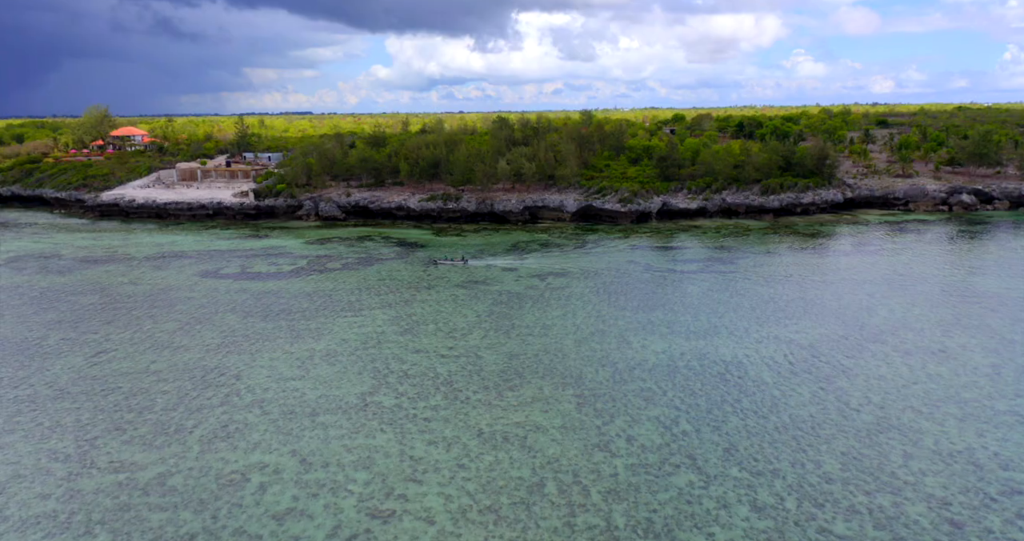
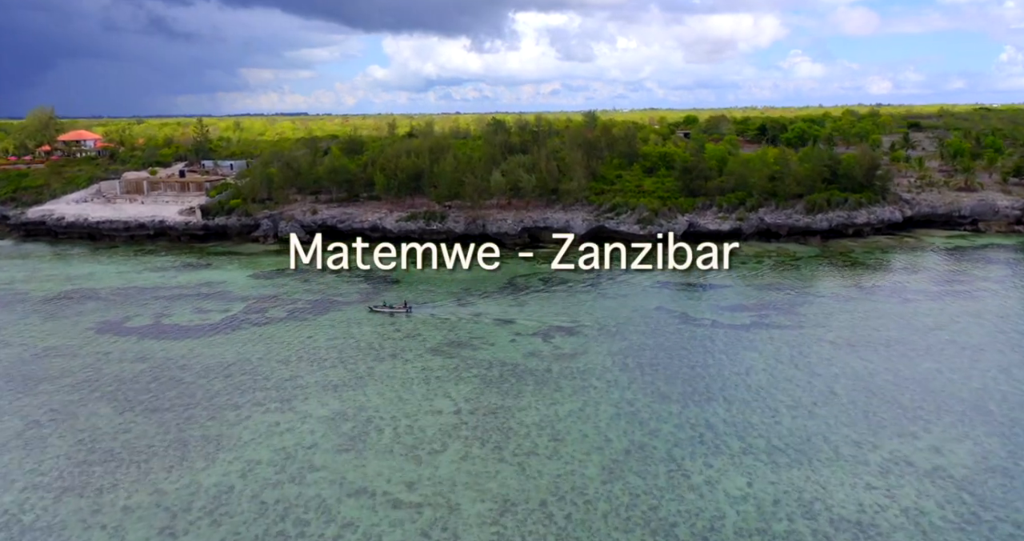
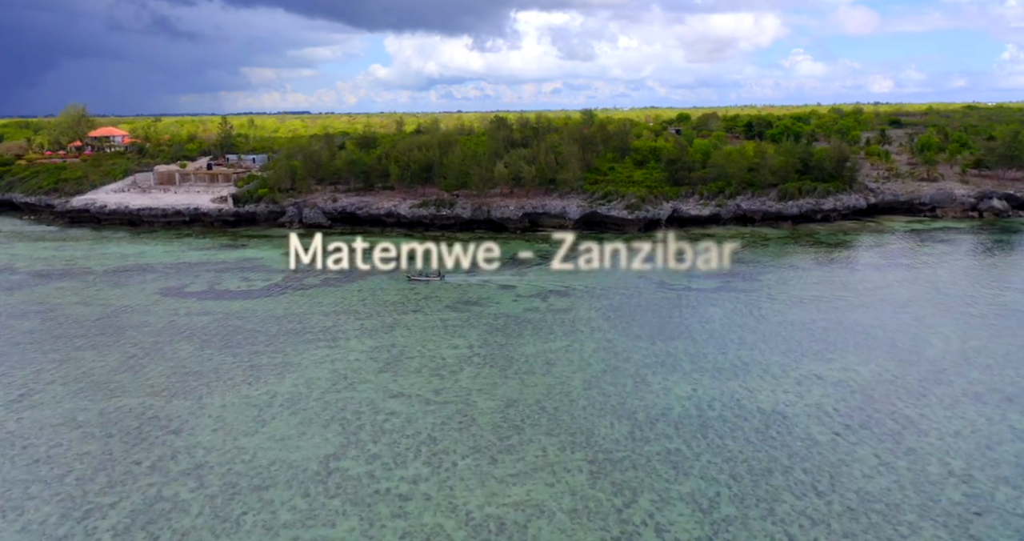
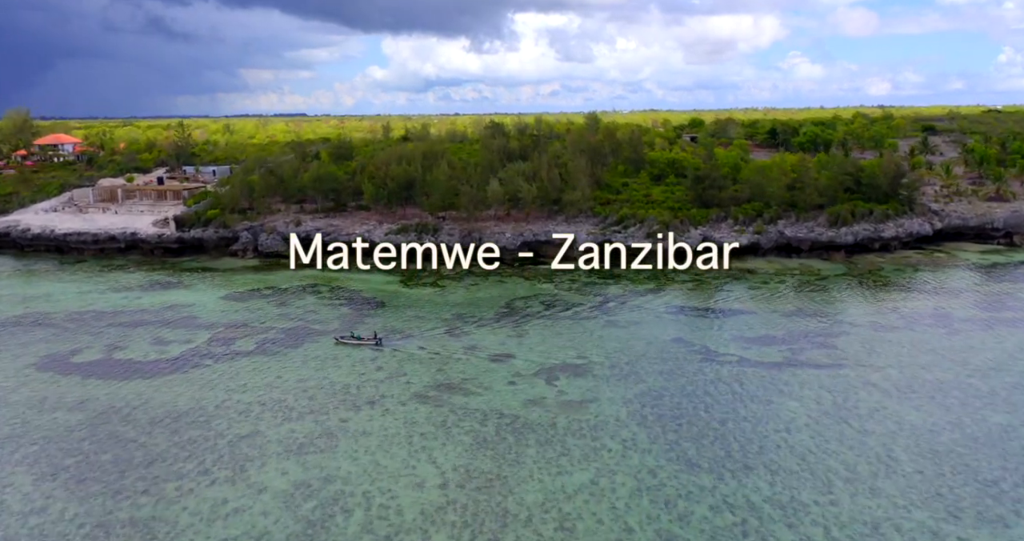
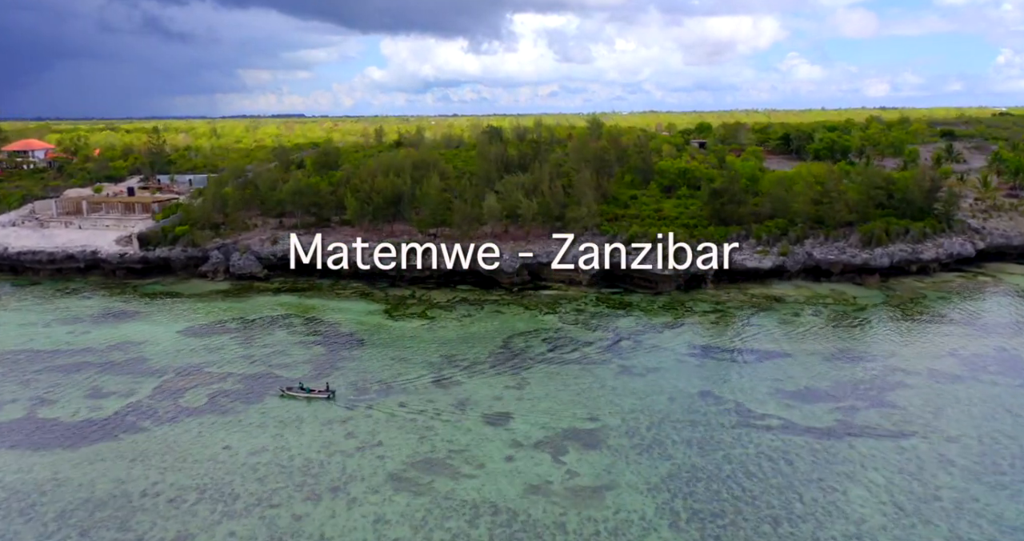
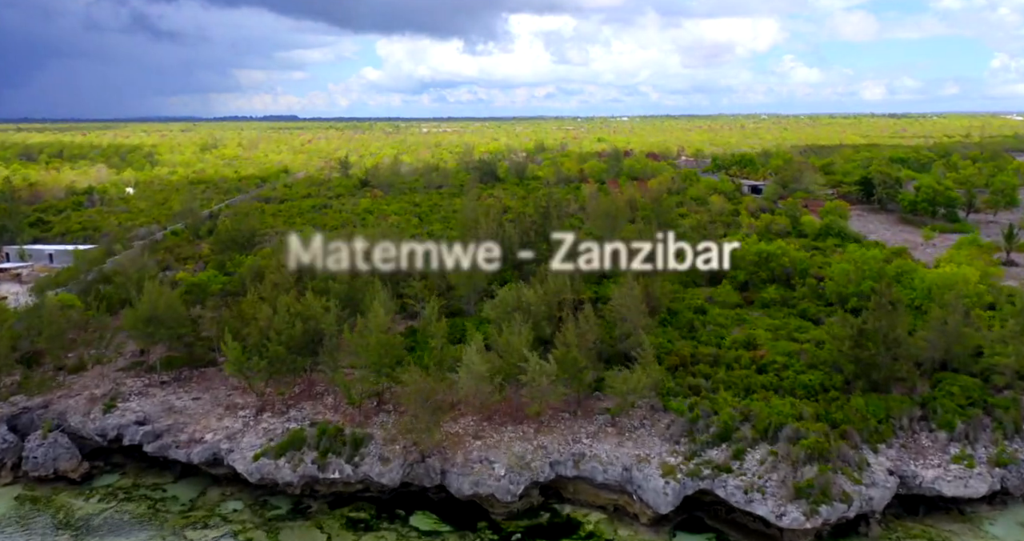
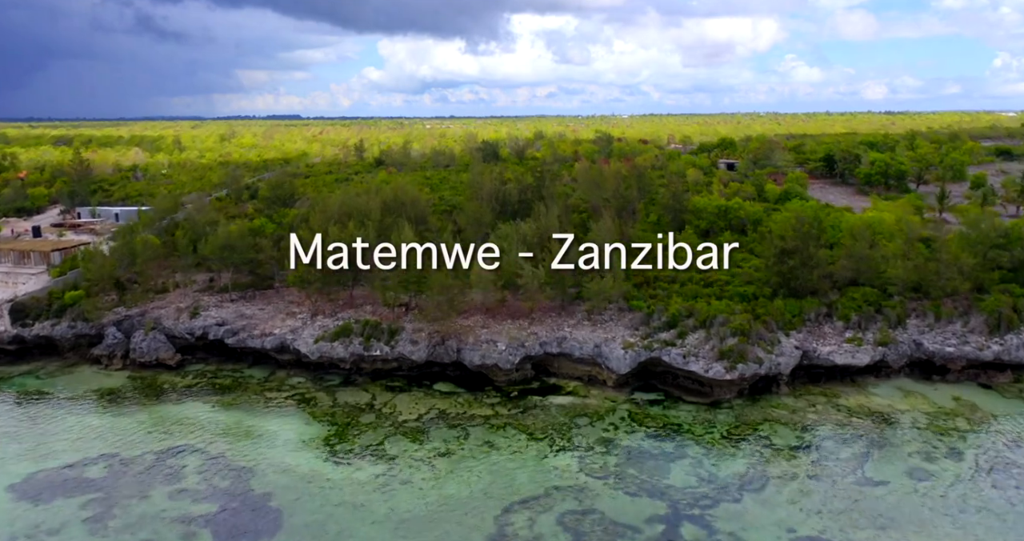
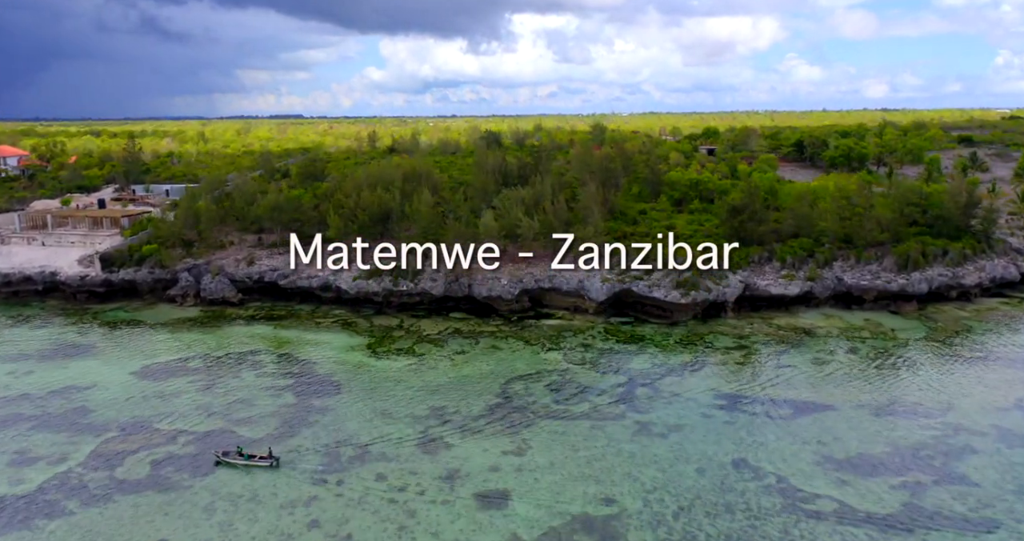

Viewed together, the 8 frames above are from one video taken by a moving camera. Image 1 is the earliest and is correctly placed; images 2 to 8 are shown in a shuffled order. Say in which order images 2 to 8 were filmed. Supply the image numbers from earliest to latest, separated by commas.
3, 2, 4, 5, 8, 7, 6
